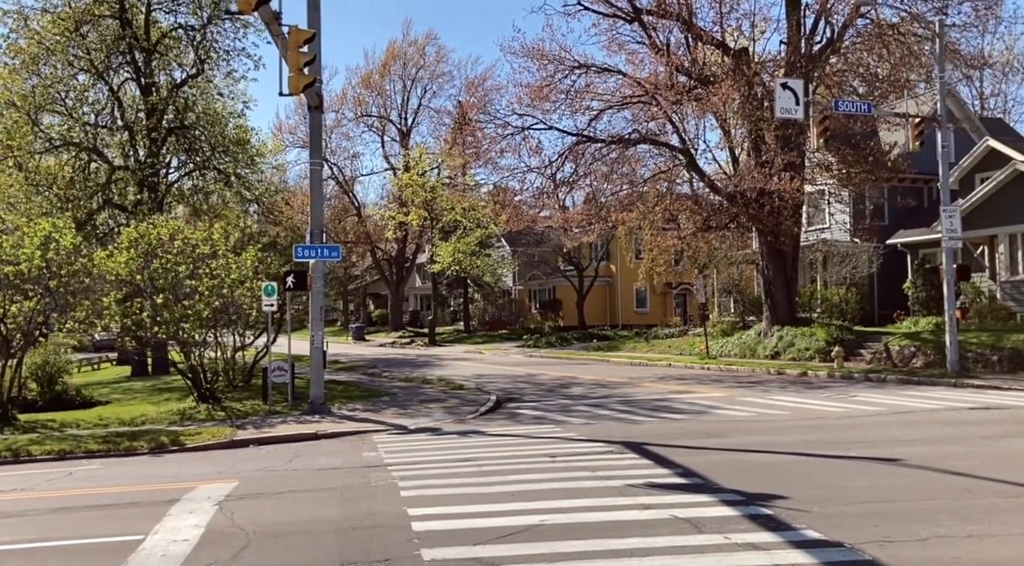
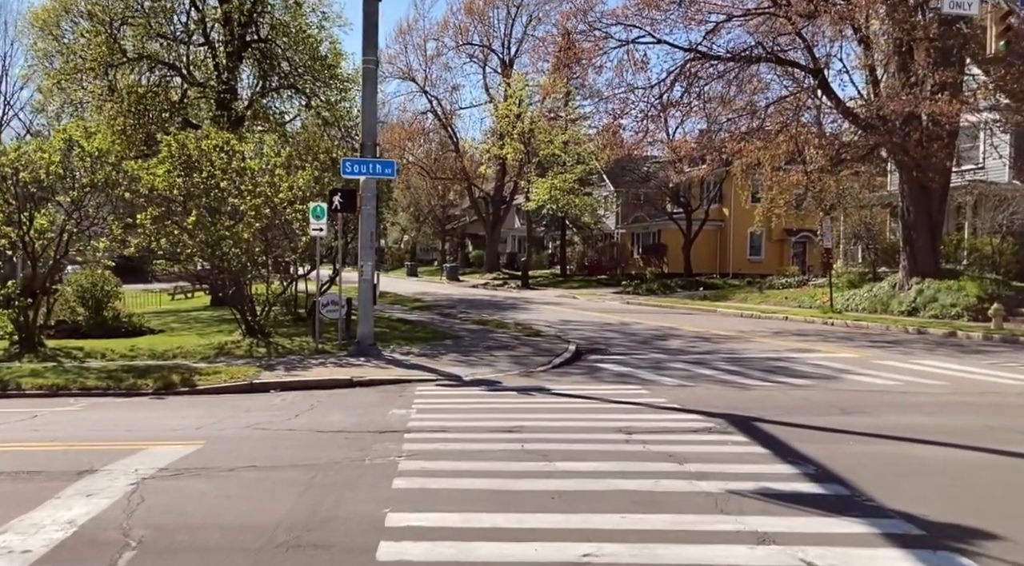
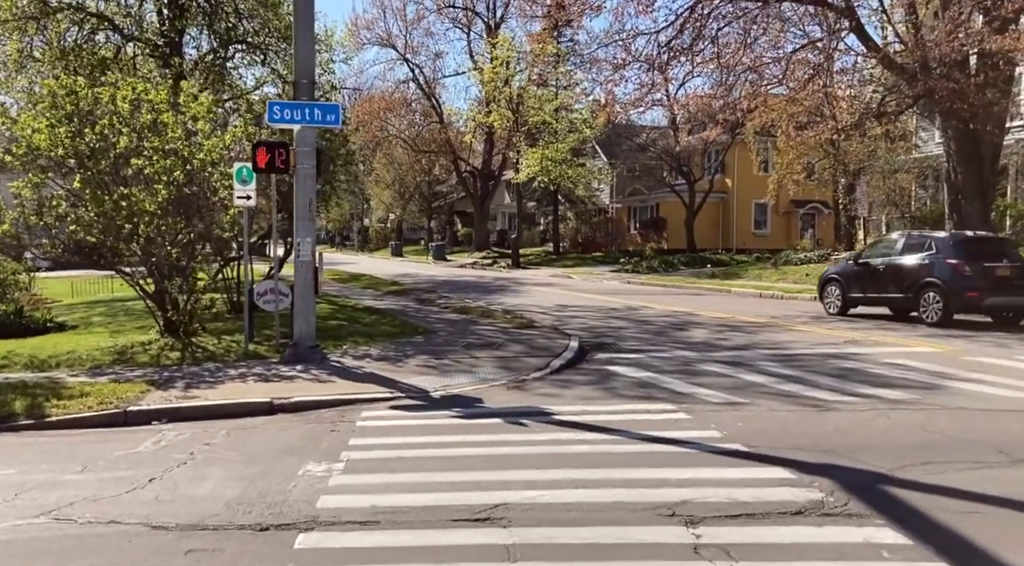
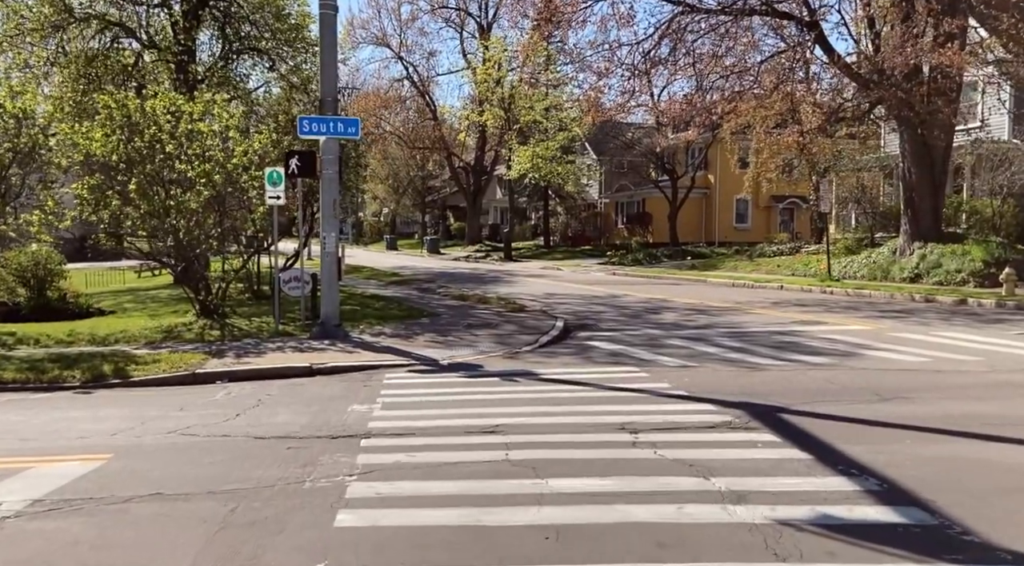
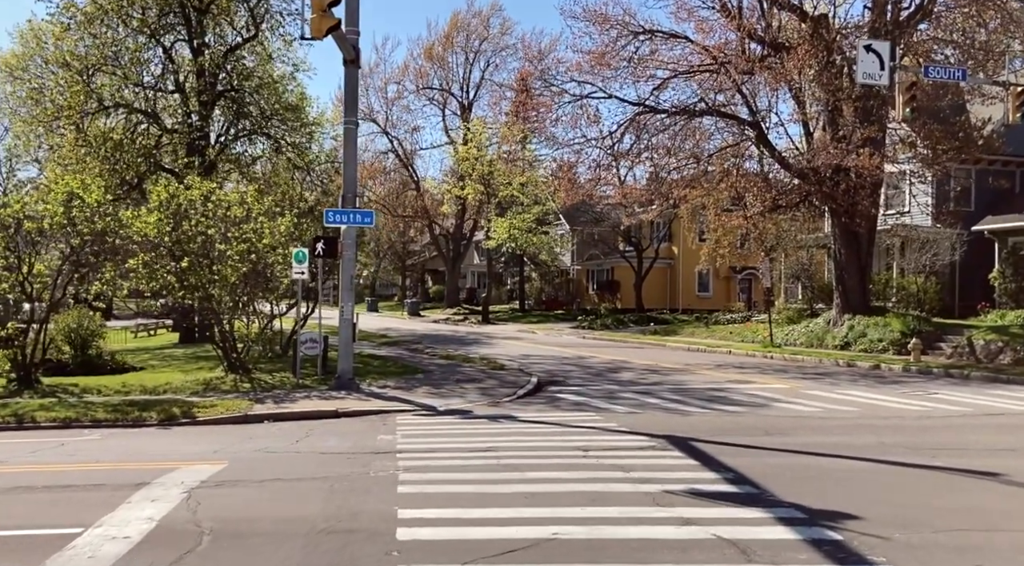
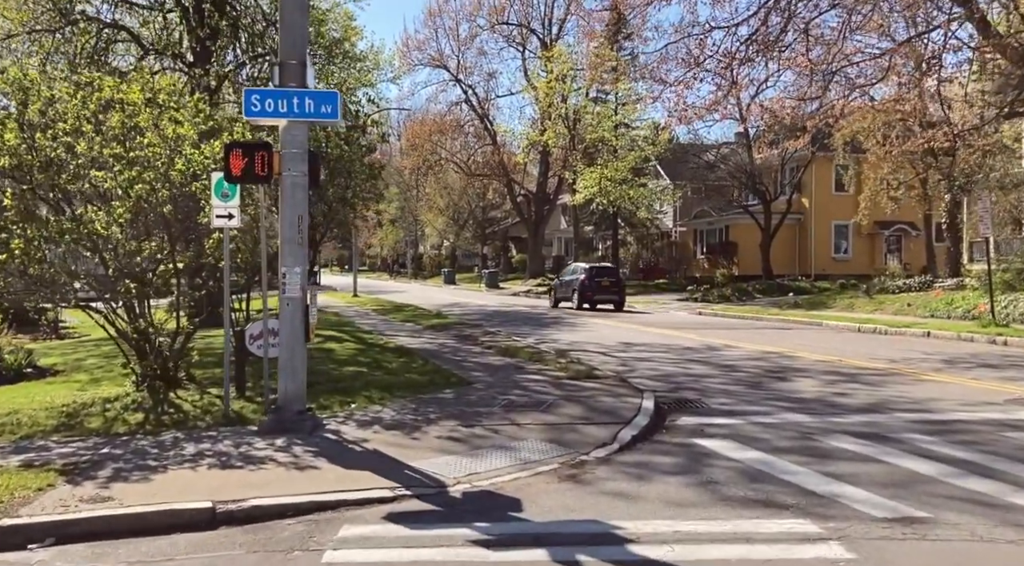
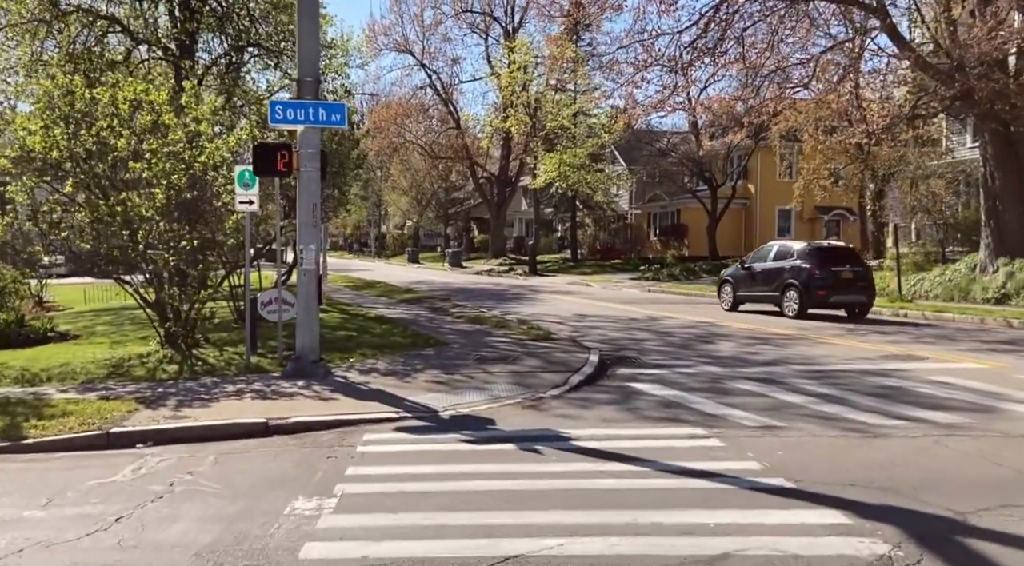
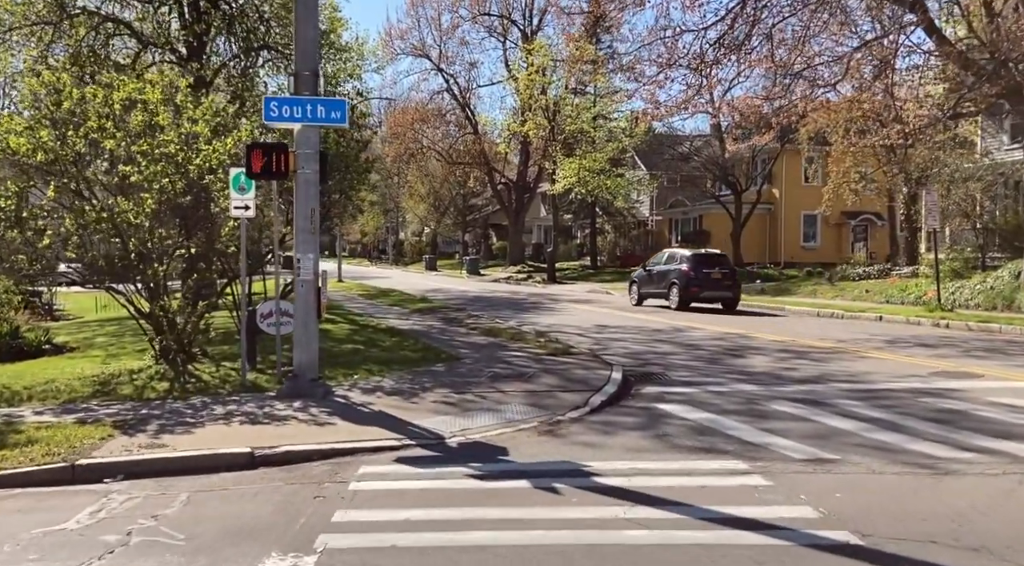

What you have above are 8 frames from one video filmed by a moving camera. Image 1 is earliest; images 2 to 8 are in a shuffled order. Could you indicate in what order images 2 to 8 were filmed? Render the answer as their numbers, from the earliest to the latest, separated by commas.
5, 2, 4, 3, 7, 8, 6
